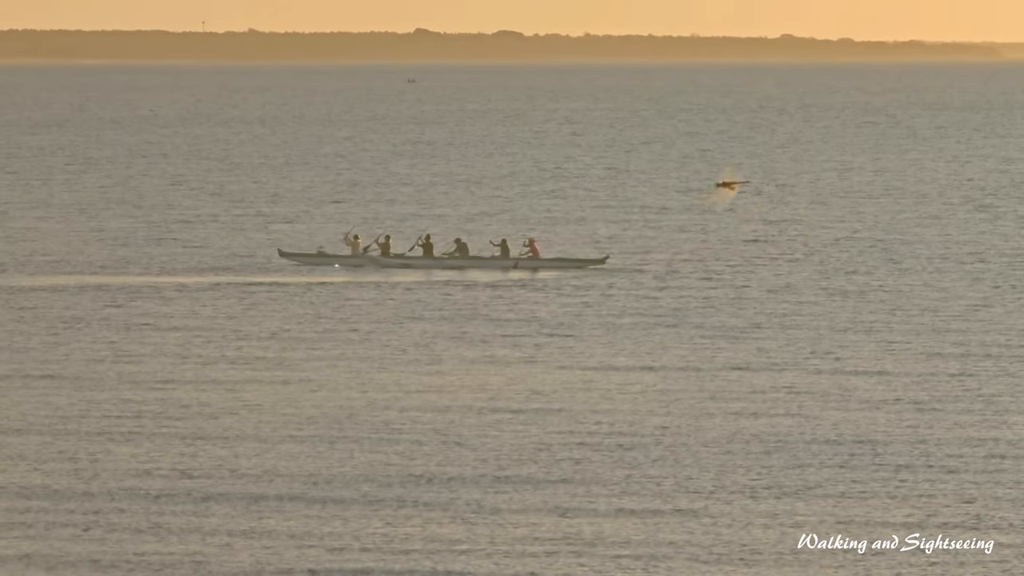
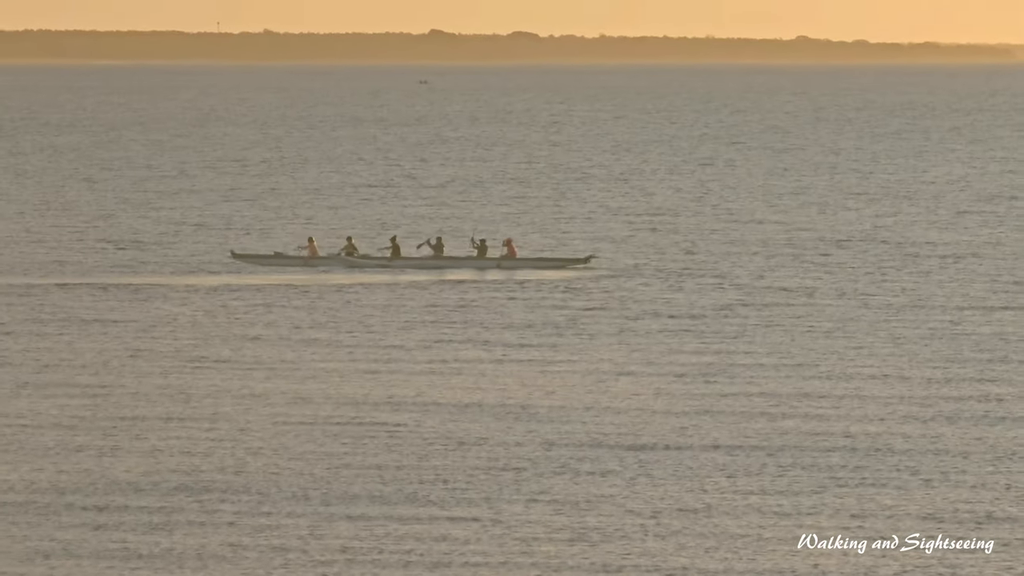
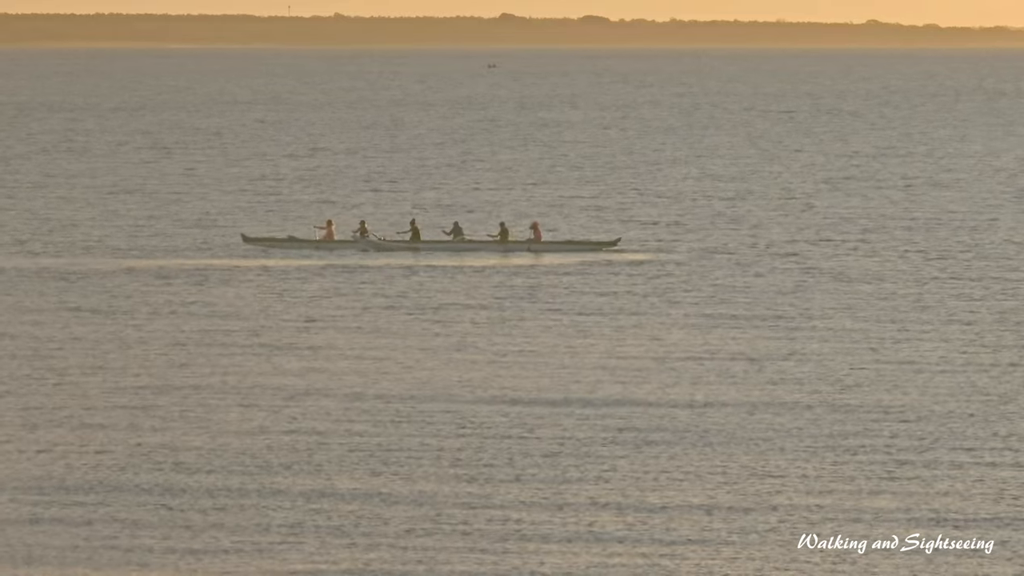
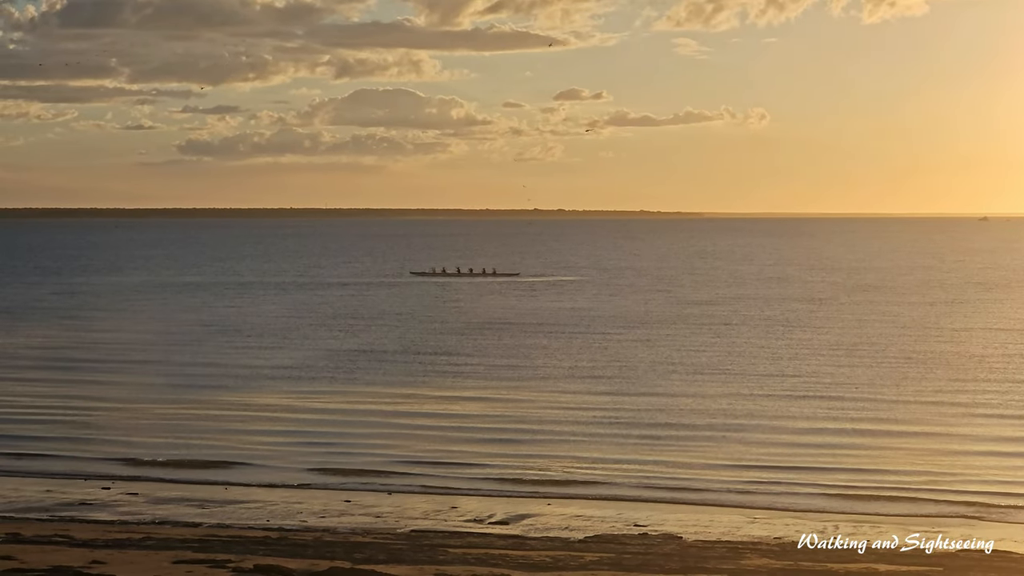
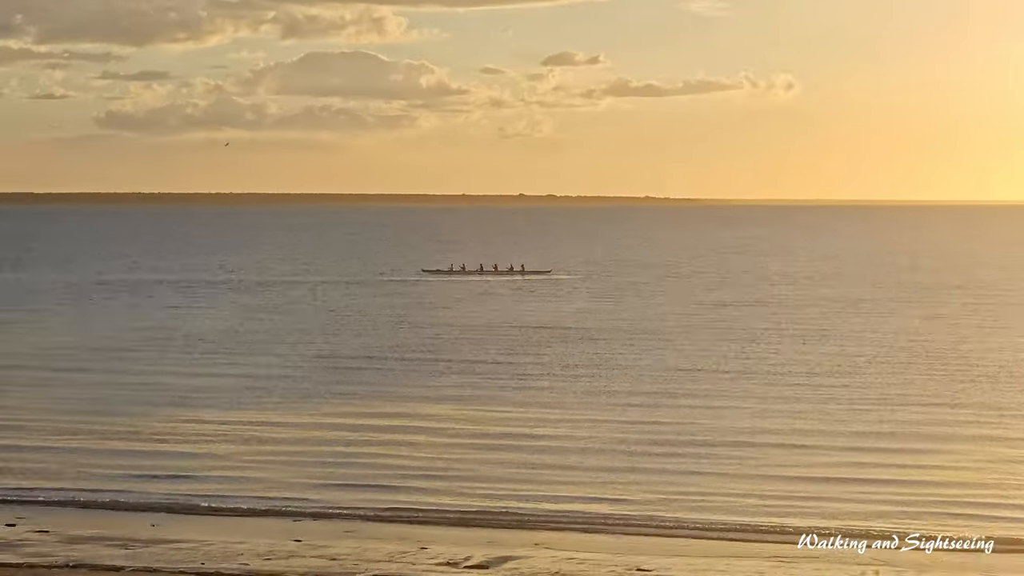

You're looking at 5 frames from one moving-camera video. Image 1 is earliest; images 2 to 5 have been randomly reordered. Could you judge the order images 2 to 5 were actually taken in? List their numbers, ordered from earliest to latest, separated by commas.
2, 3, 5, 4
